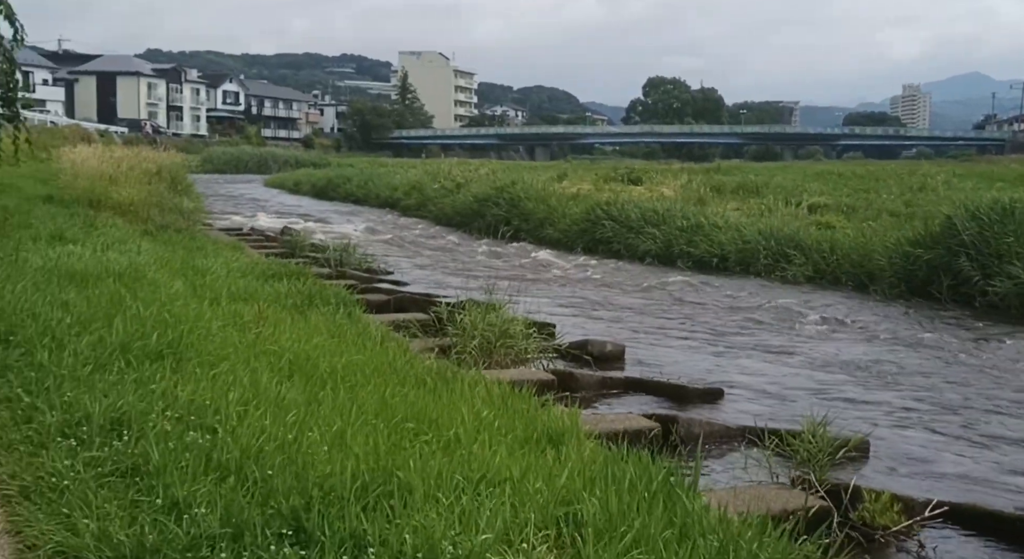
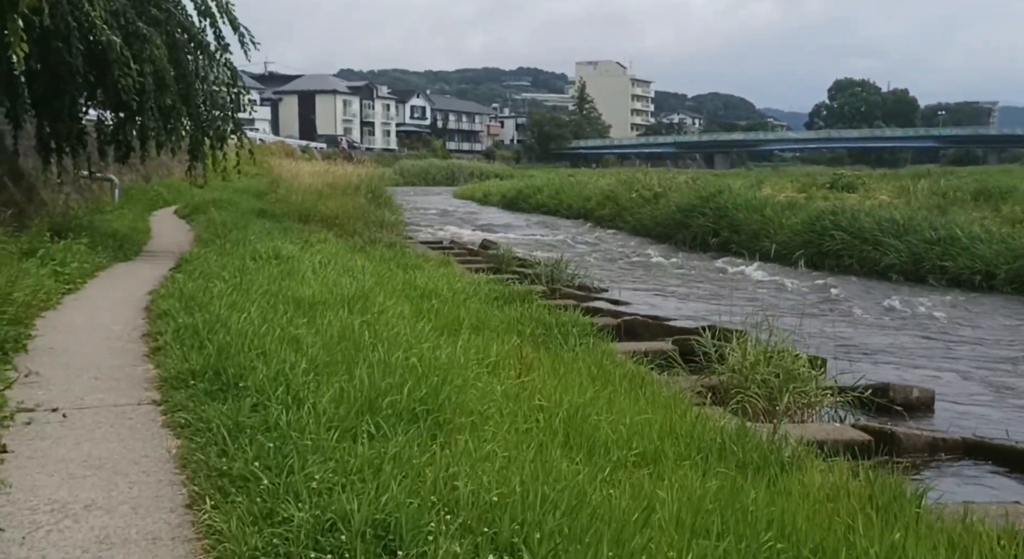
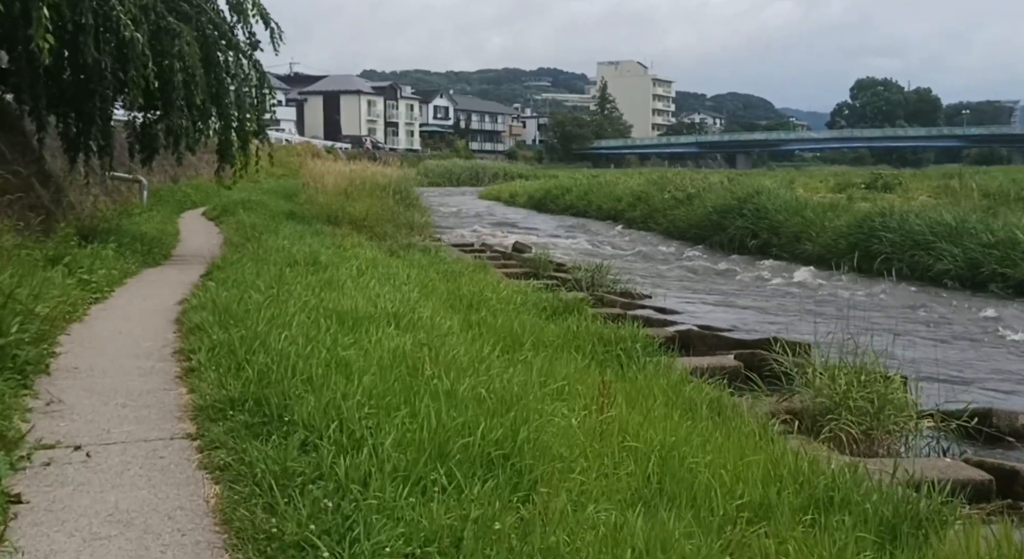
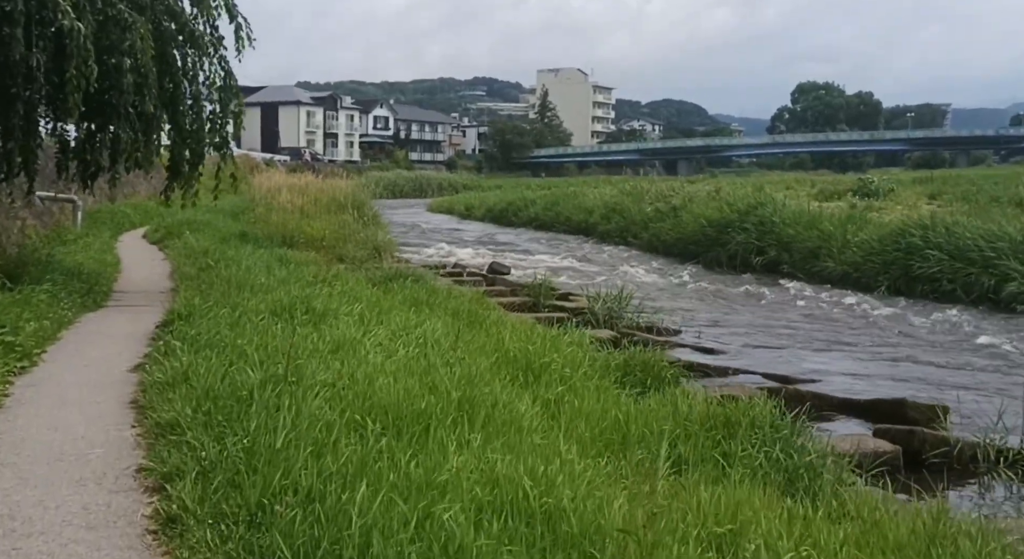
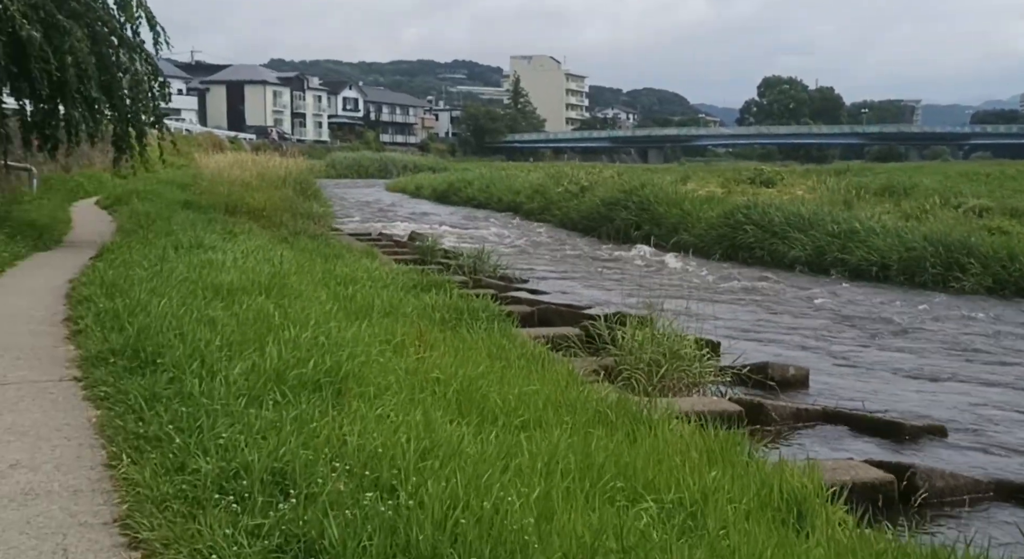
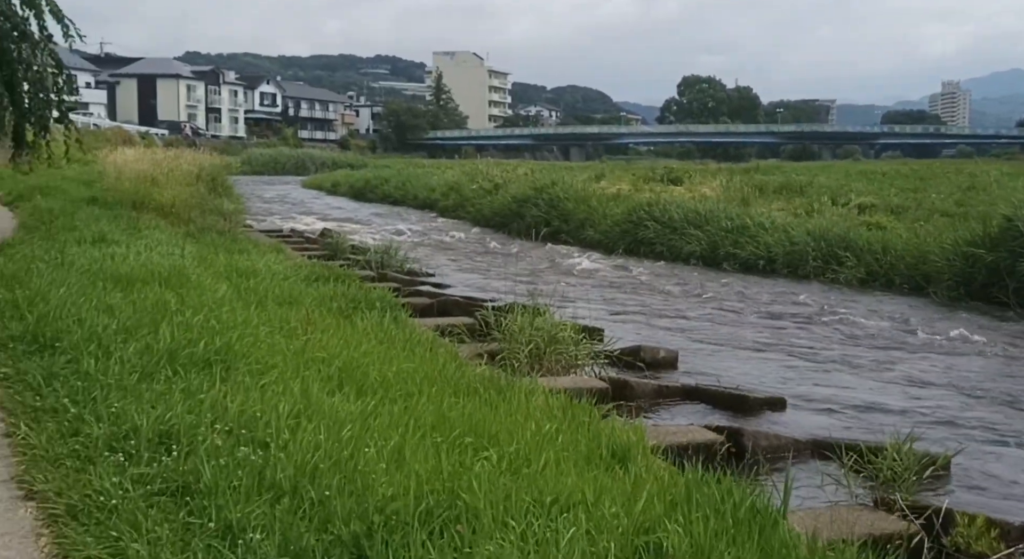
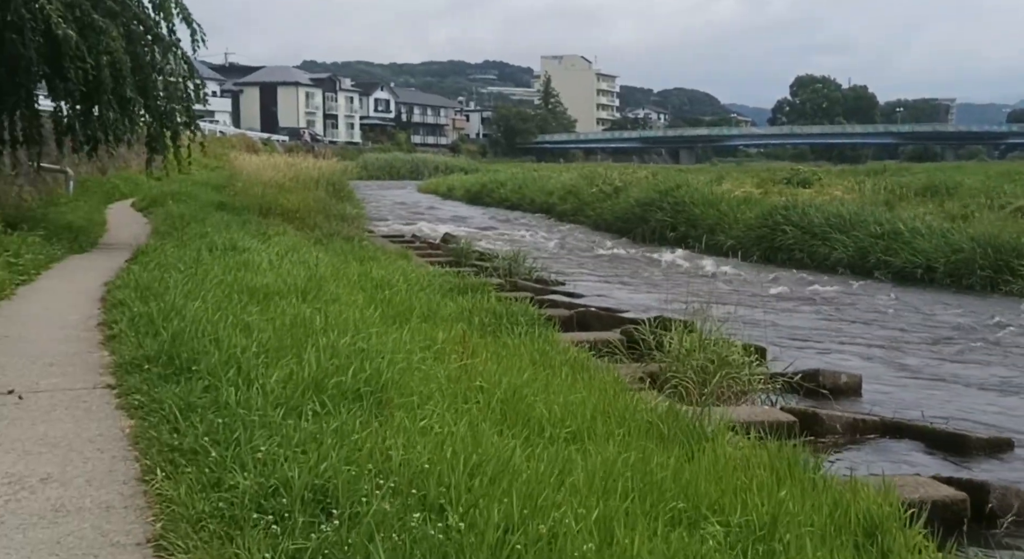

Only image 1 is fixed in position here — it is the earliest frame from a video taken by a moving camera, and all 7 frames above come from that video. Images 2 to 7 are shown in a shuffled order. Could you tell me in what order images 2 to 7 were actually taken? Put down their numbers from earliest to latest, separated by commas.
6, 5, 7, 2, 3, 4
